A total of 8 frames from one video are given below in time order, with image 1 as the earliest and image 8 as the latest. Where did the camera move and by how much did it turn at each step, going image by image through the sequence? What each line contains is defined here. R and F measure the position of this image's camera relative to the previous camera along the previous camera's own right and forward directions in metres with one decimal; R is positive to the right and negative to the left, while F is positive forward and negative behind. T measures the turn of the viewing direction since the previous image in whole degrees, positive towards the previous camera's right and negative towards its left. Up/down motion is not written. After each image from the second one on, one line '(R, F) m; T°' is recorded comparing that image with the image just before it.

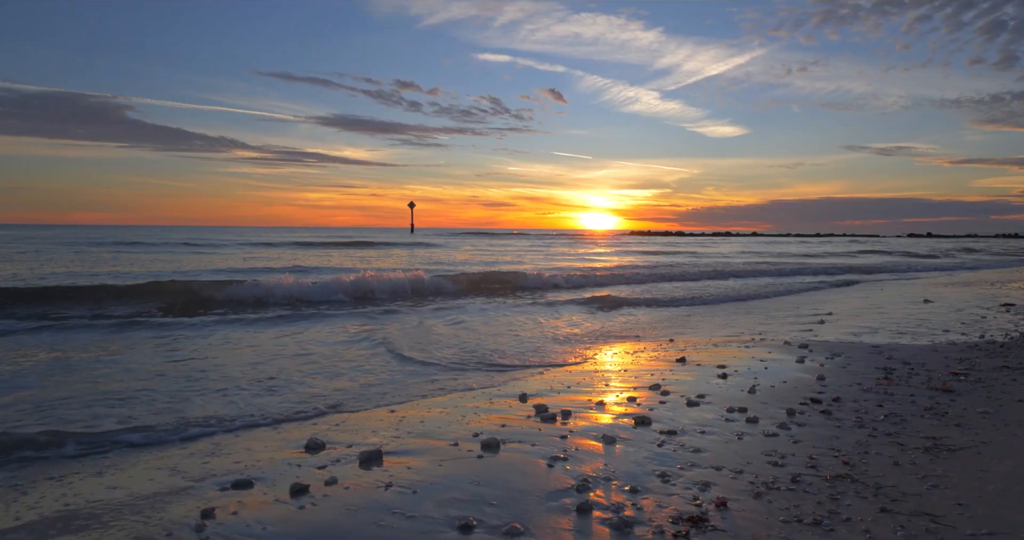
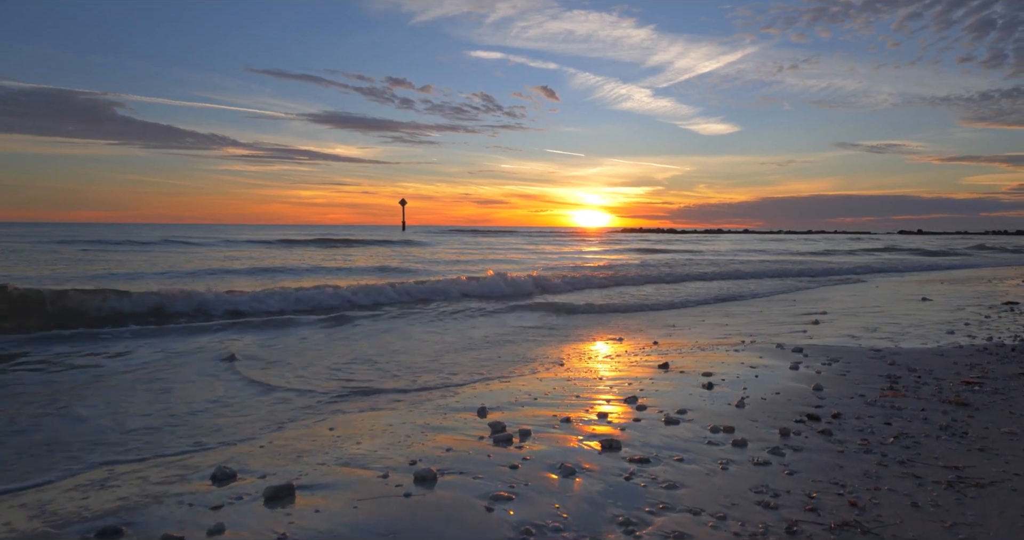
(+0.4, +0.8) m; +1°
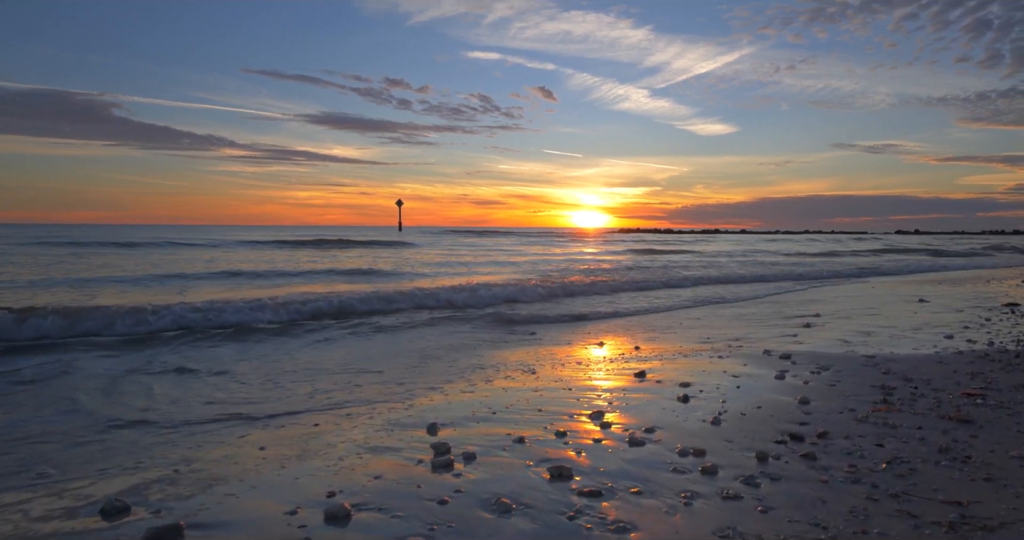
(+0.4, +0.6) m; 0°
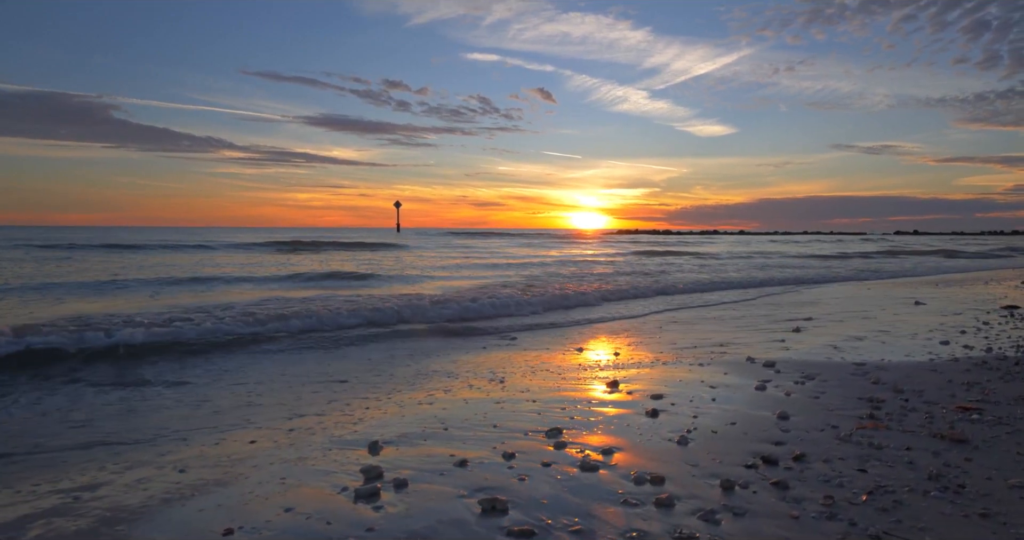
(+0.4, +0.5) m; 0°
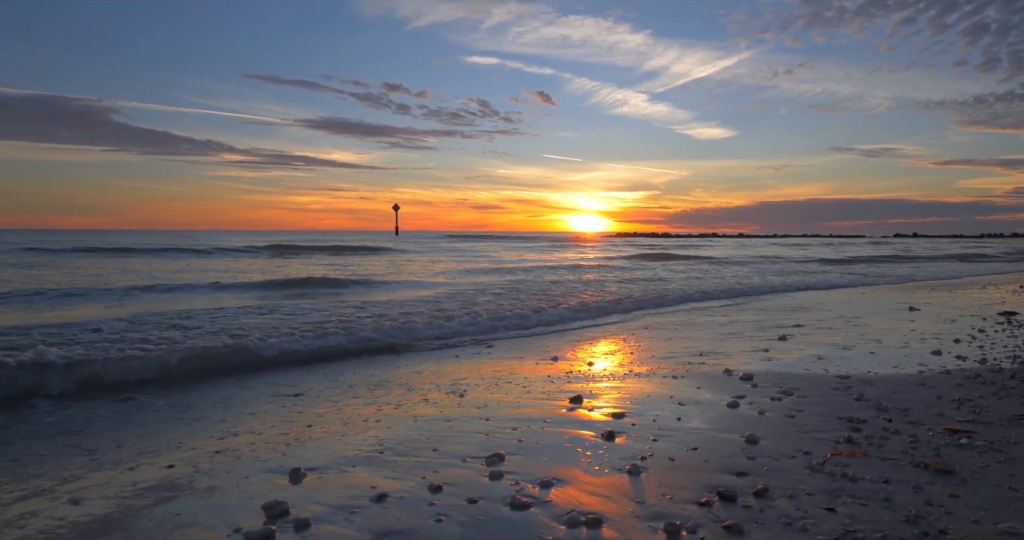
(+0.5, +0.5) m; 0°
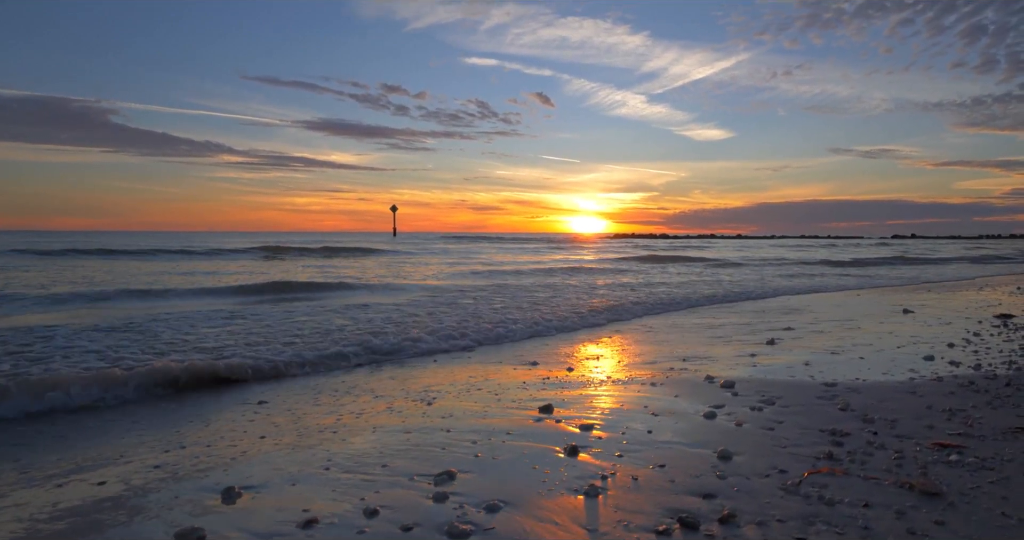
(+0.3, +0.4) m; 0°
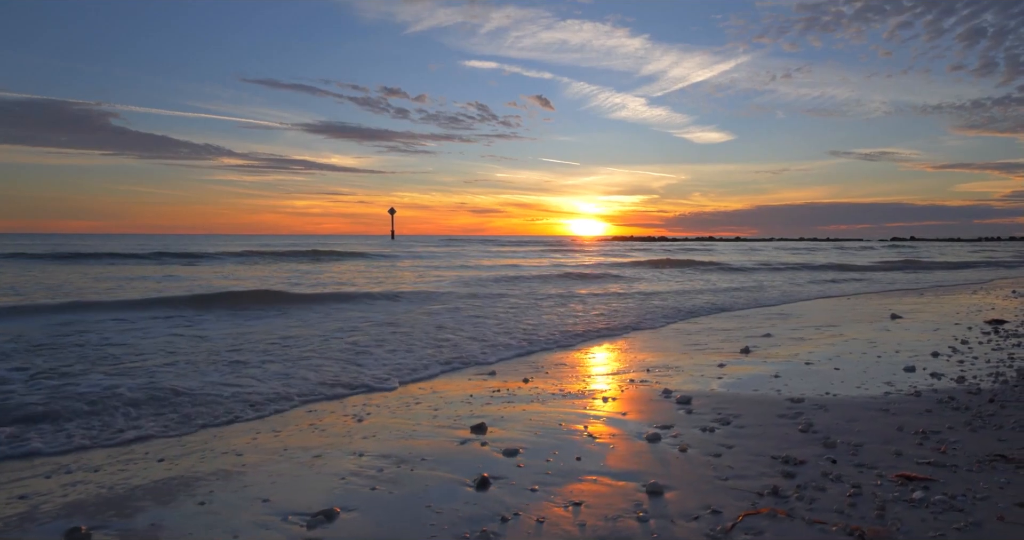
(+0.7, +0.6) m; 0°
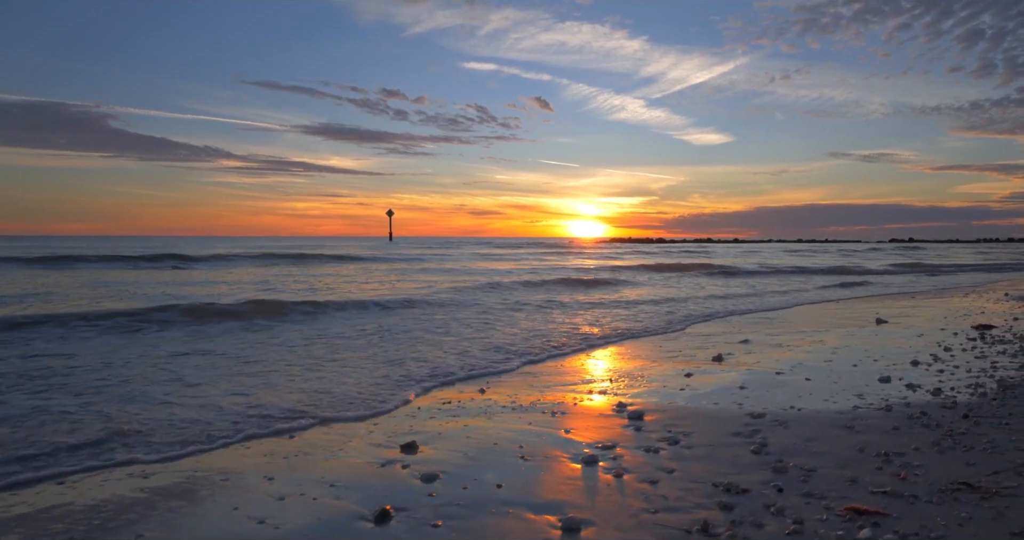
(+0.6, +0.4) m; 0°
